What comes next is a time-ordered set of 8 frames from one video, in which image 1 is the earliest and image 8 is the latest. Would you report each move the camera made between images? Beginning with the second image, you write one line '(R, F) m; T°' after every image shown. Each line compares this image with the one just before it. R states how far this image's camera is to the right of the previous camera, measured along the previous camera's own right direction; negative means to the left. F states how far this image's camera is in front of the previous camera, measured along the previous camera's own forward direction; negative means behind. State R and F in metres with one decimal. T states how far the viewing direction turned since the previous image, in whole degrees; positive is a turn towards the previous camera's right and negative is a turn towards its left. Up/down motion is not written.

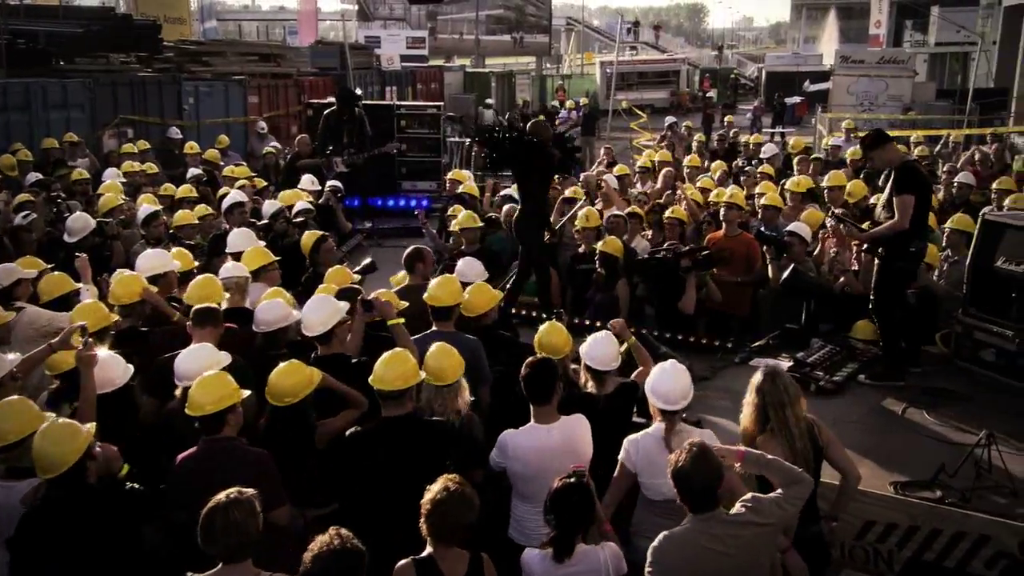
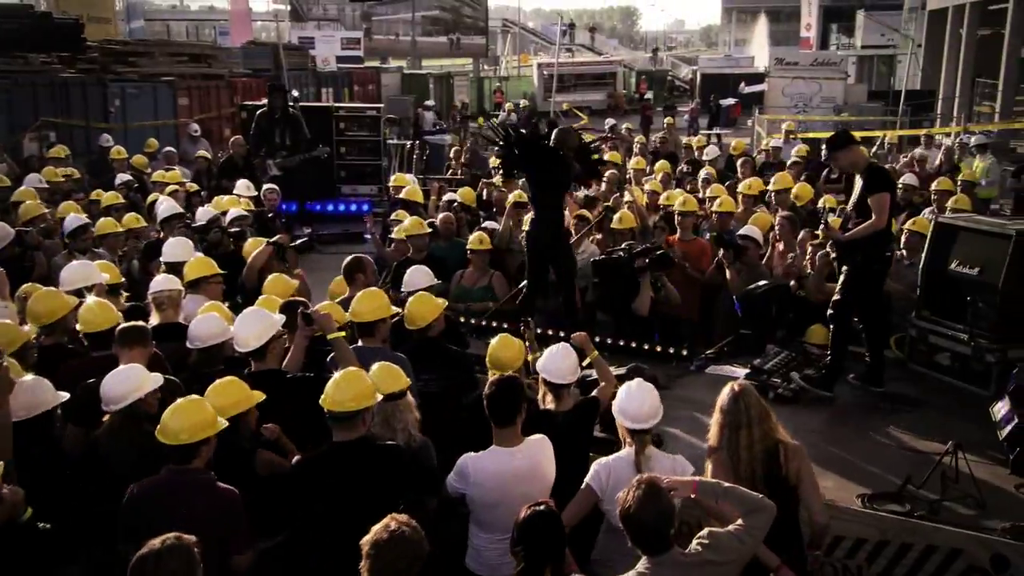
(-0.1, +0.3) m; +4°
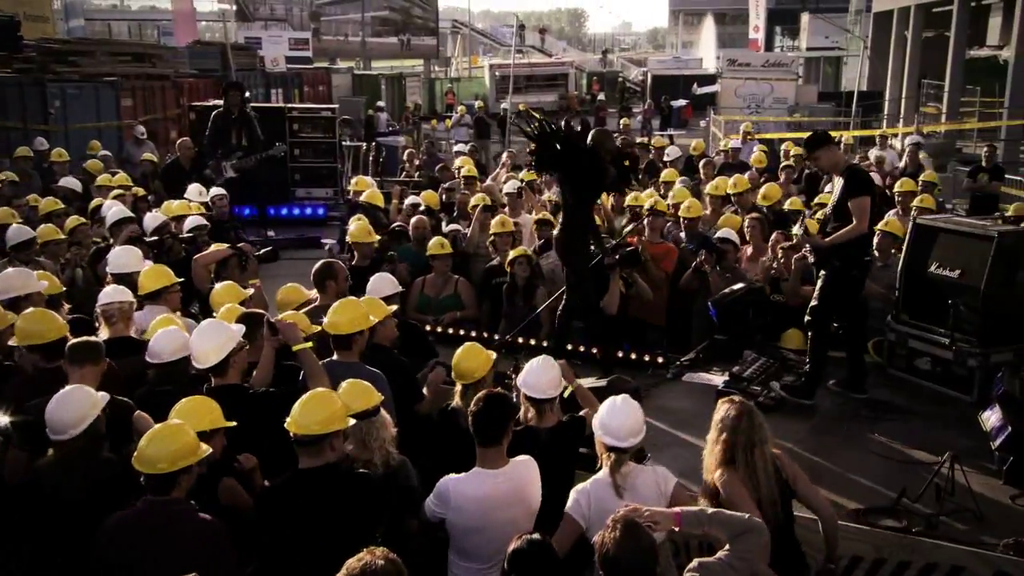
(-0.1, +0.3) m; +3°
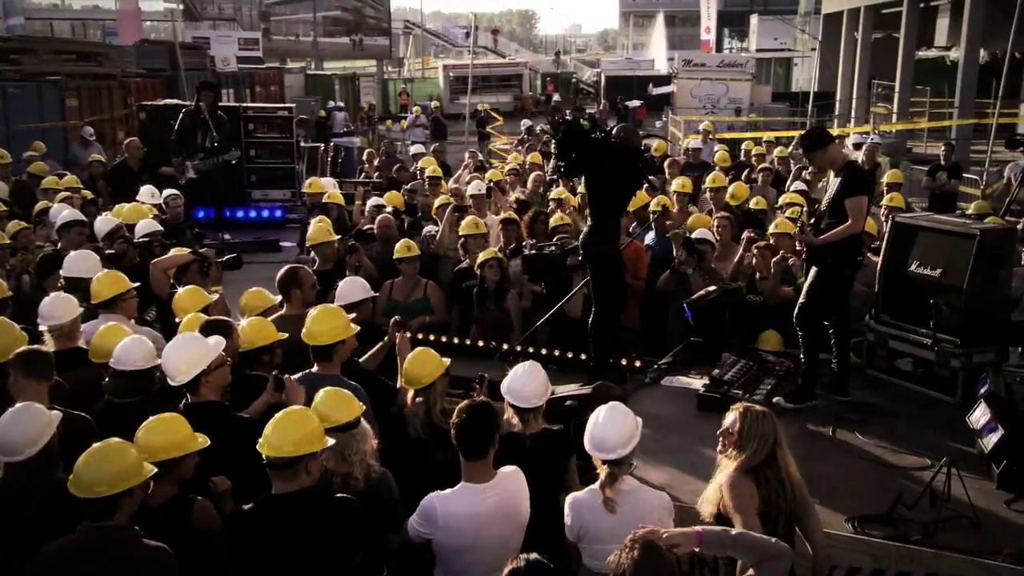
(-0.2, +0.3) m; +3°
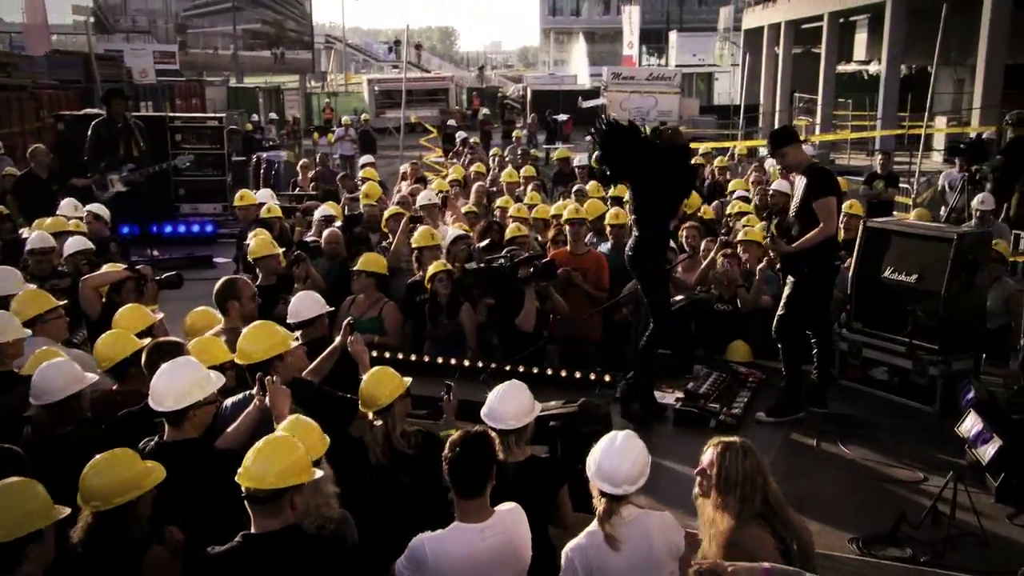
(-0.3, +0.4) m; +5°
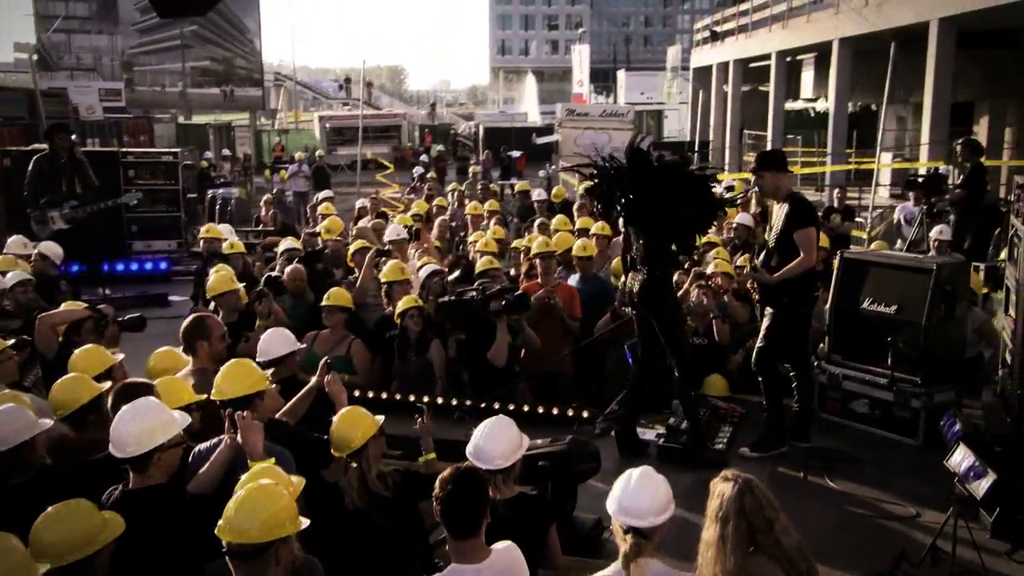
(-0.2, +0.2) m; +3°
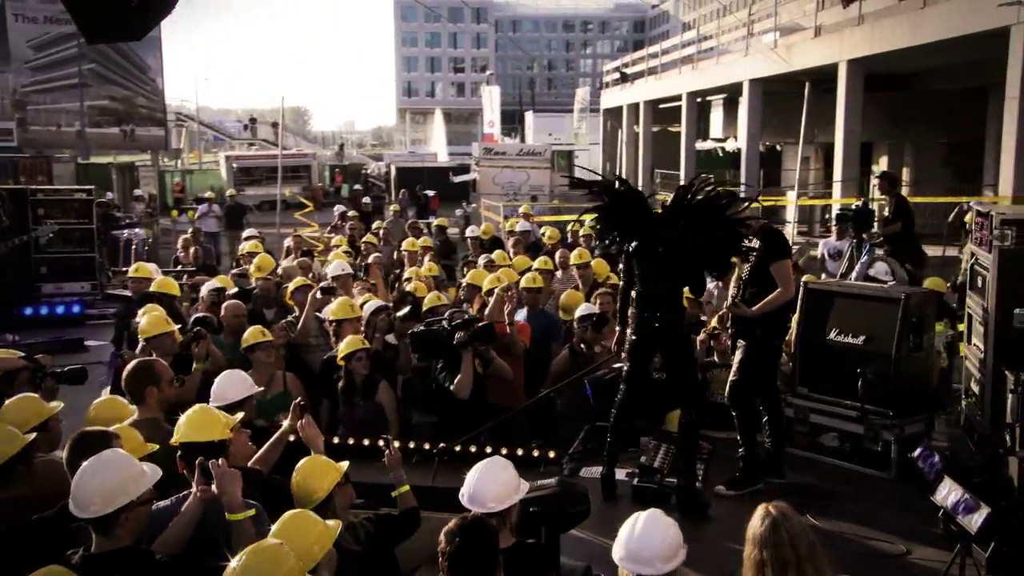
(-0.4, +0.3) m; +6°
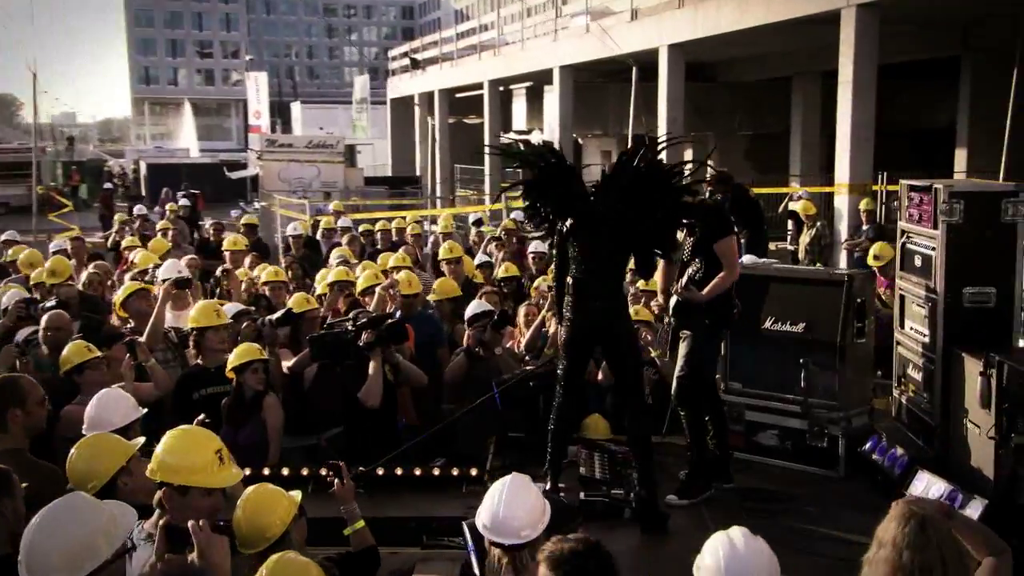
(-0.9, +1.1) m; +14°
